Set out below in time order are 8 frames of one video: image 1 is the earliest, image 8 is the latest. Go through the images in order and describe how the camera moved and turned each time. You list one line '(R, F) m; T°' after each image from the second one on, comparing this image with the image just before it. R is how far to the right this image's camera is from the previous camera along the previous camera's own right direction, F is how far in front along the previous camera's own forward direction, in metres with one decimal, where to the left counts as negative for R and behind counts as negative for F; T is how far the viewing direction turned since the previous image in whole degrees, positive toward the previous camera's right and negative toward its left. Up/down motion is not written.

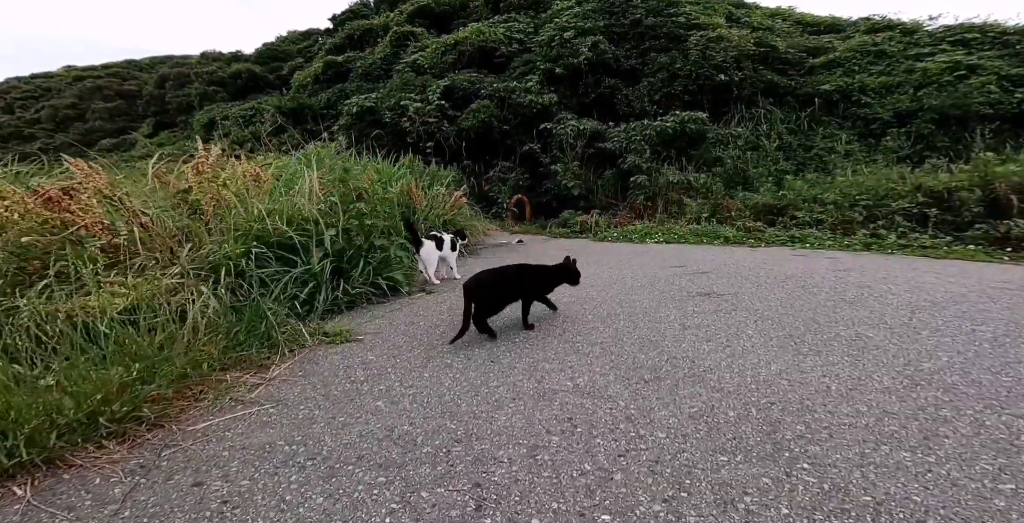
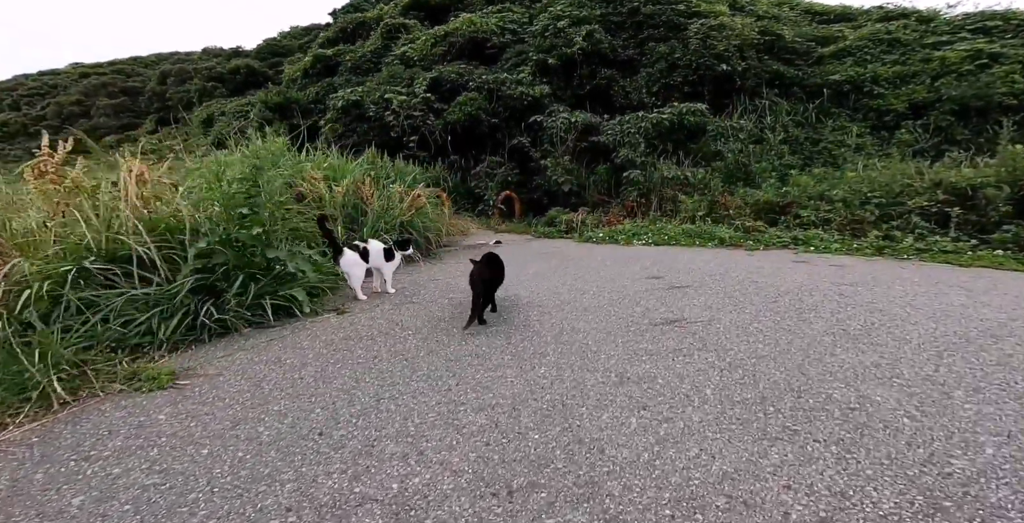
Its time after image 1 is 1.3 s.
(+0.7, +0.9) m; -1°
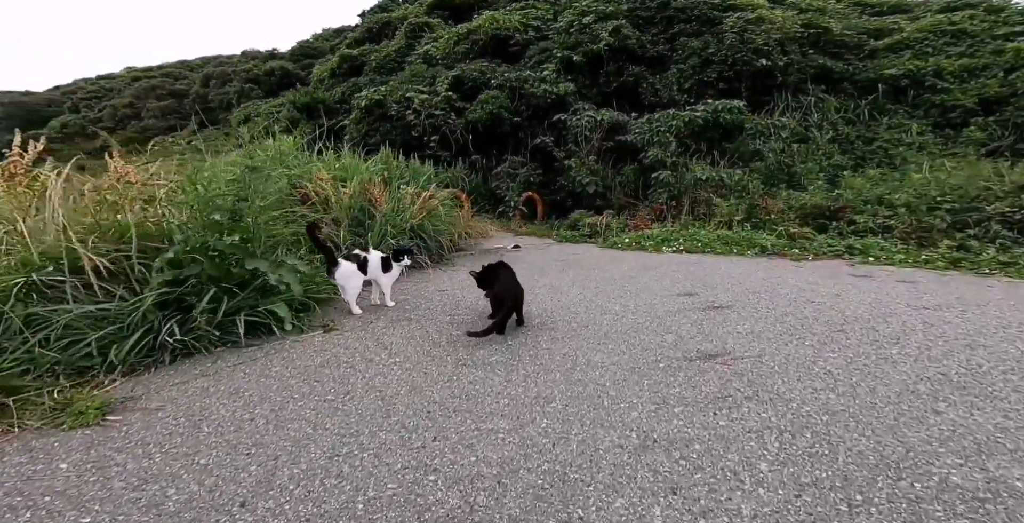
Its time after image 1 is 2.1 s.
(+0.1, +0.5) m; -3°
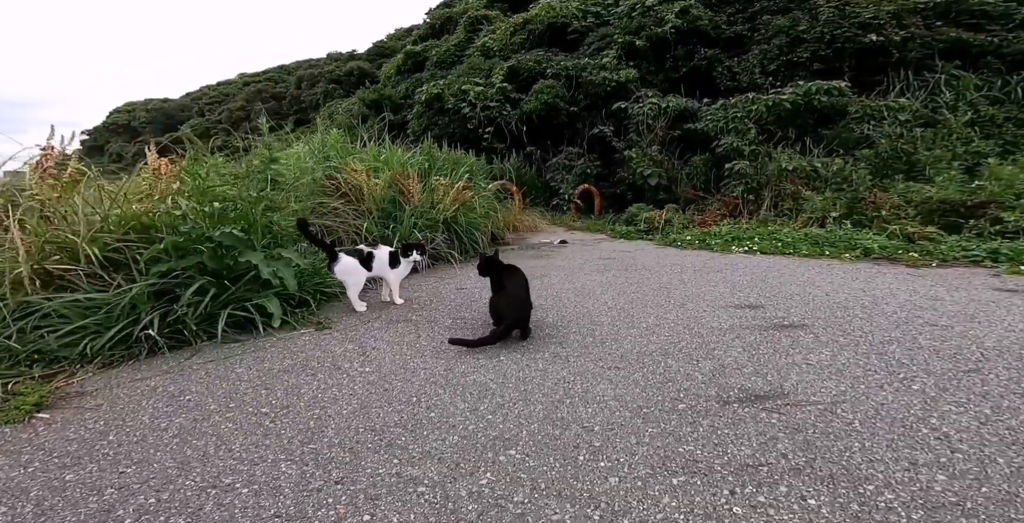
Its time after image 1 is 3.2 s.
(+0.4, +0.6) m; -10°
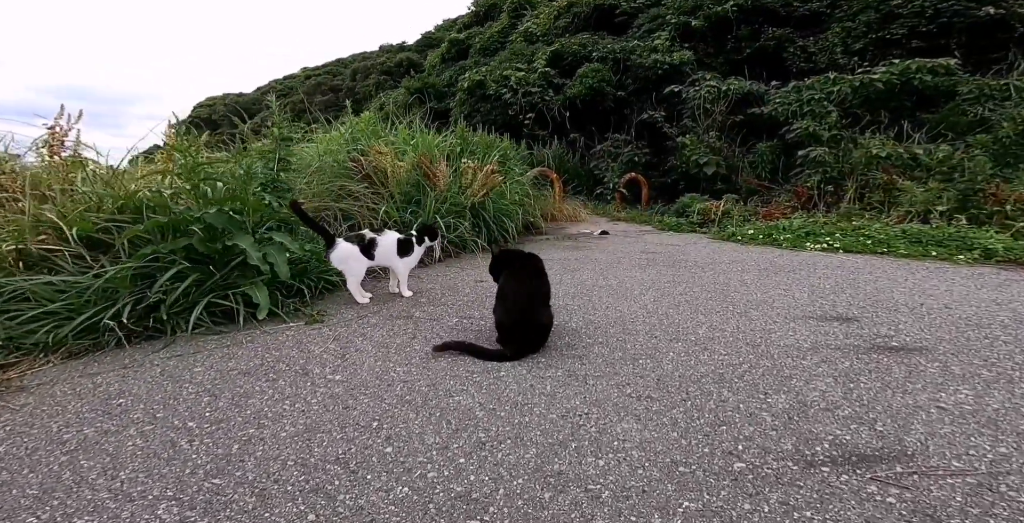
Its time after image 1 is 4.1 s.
(+0.2, +0.5) m; -6°
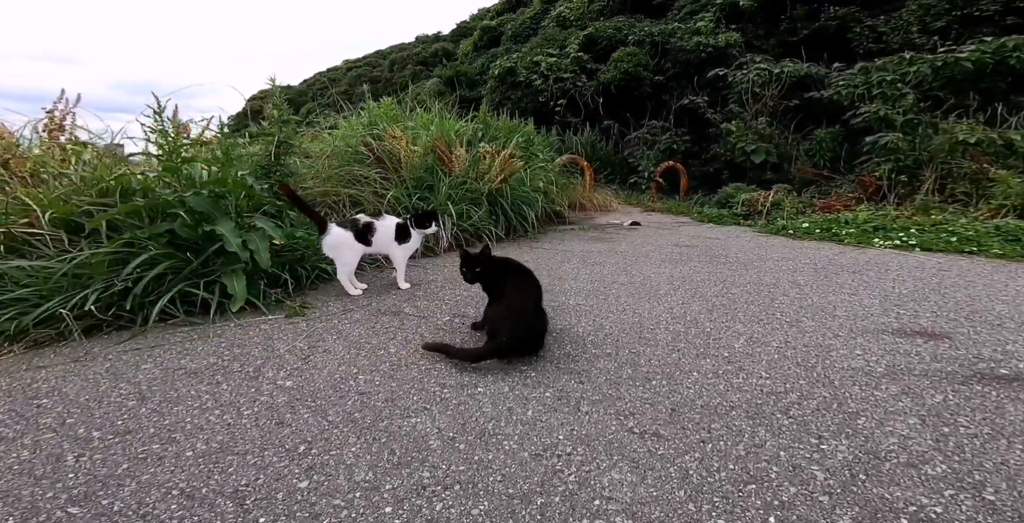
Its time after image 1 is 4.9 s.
(+0.2, +0.4) m; -5°
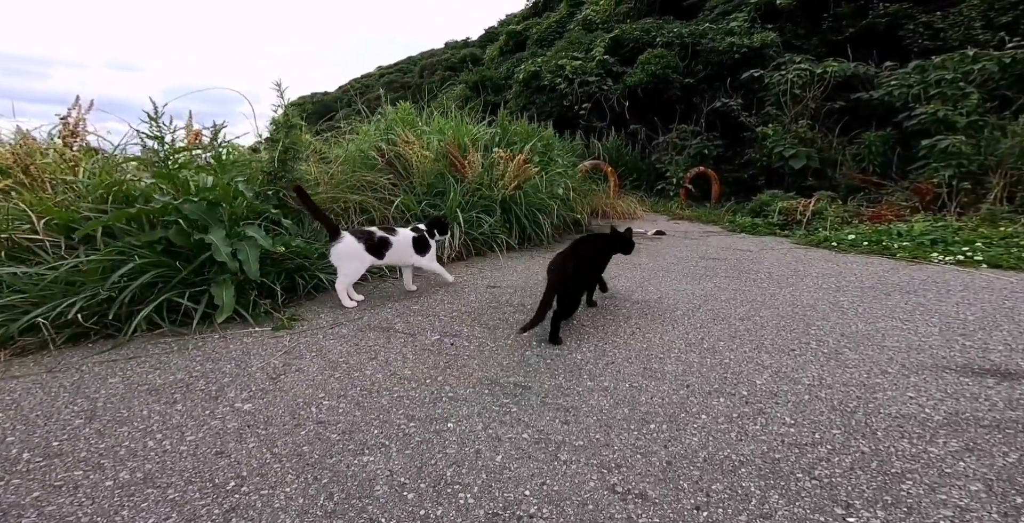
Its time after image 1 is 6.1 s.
(+0.1, +0.2) m; -4°
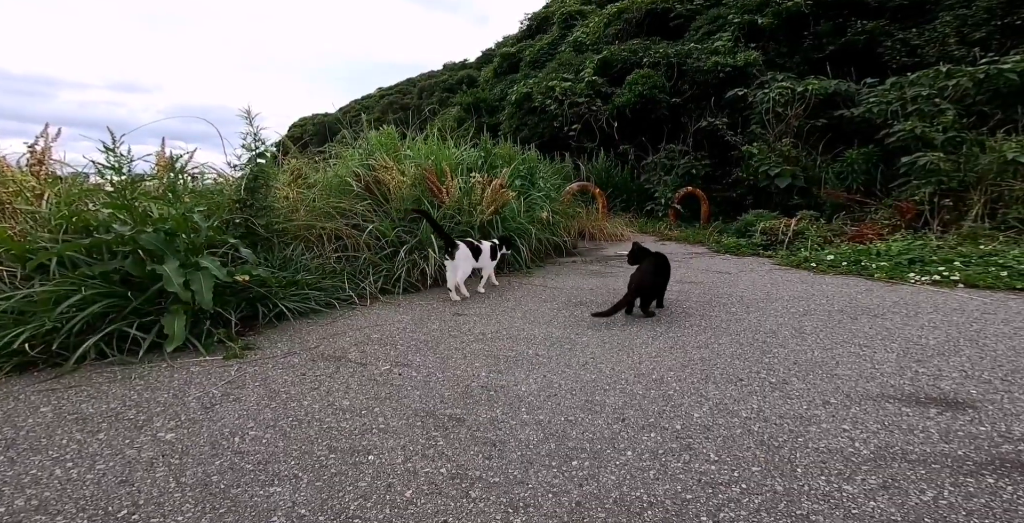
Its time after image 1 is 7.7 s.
(+0.2, 0.0) m; -1°
